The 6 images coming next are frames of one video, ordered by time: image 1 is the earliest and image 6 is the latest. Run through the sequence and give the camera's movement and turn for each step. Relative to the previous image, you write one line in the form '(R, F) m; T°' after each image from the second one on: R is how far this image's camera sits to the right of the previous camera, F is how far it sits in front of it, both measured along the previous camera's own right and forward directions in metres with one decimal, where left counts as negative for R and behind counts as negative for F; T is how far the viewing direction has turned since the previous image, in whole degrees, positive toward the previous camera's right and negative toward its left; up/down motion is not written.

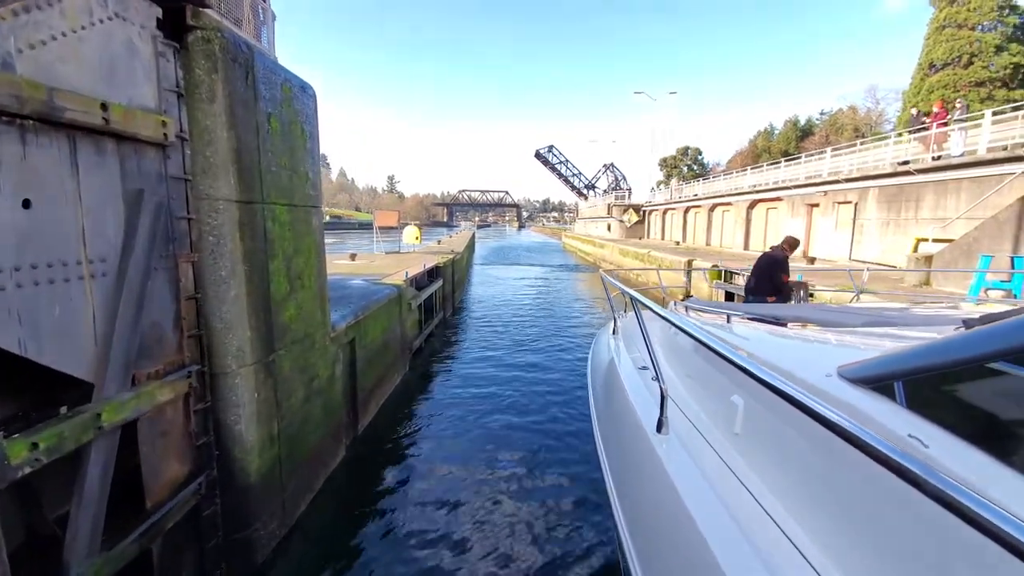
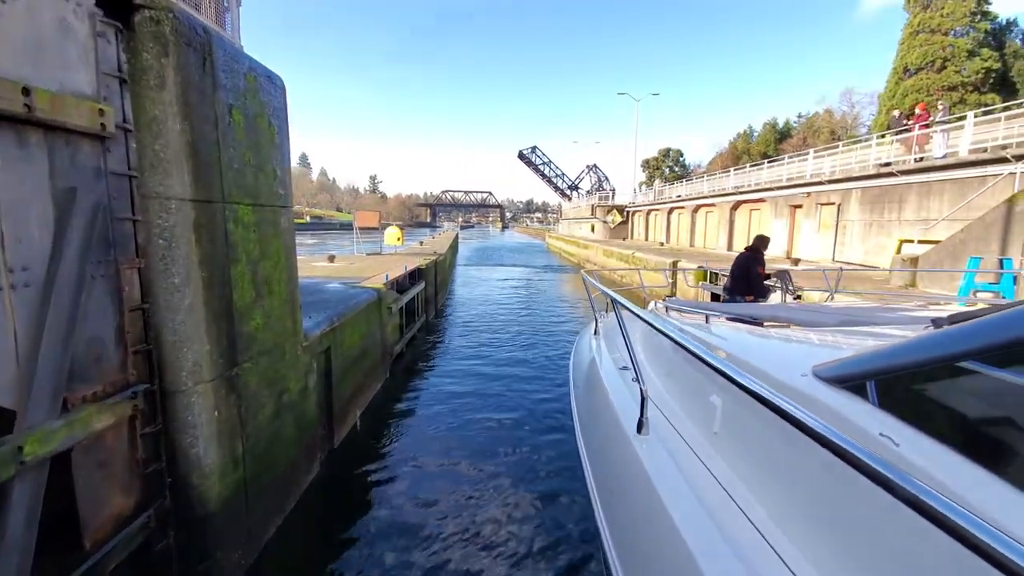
(0.0, +0.2) m; +2°
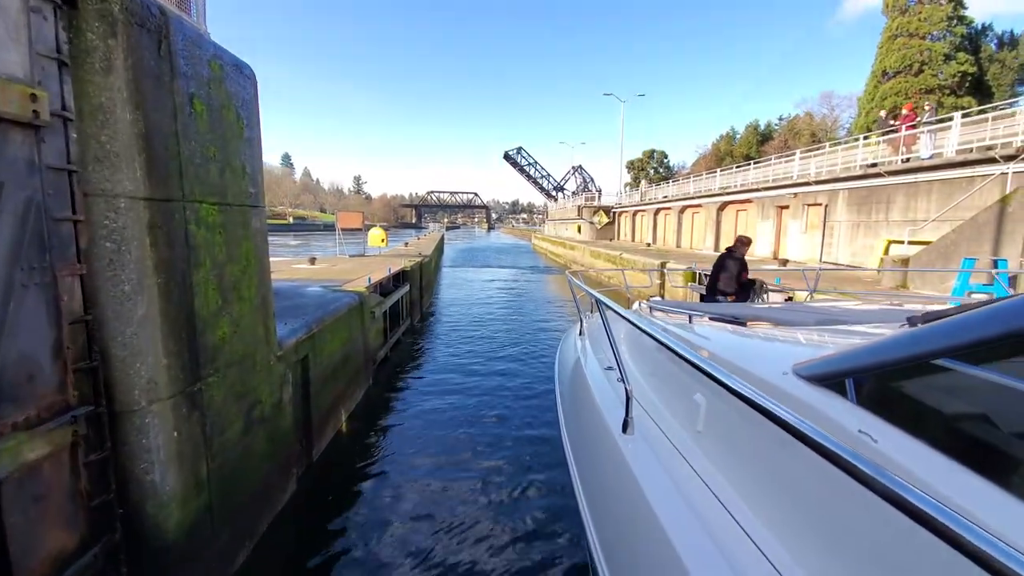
(0.0, +0.2) m; +2°
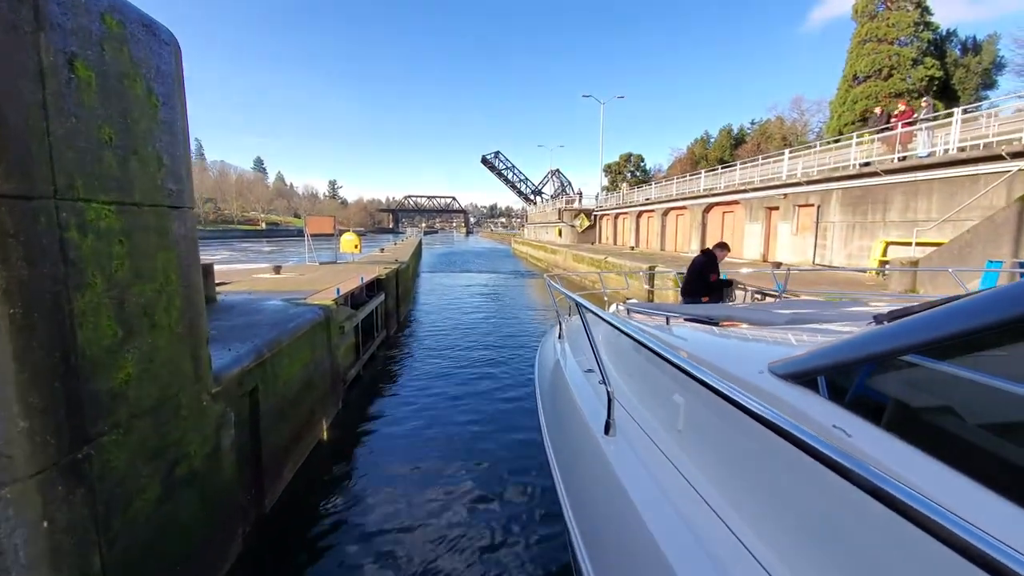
(-0.1, +0.6) m; +3°
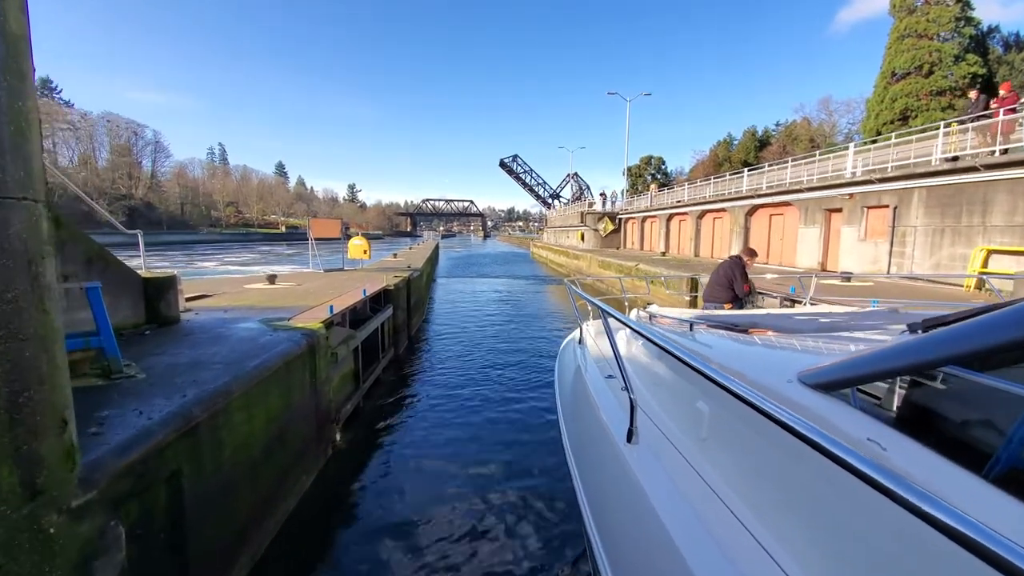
(-0.1, +1.1) m; -2°
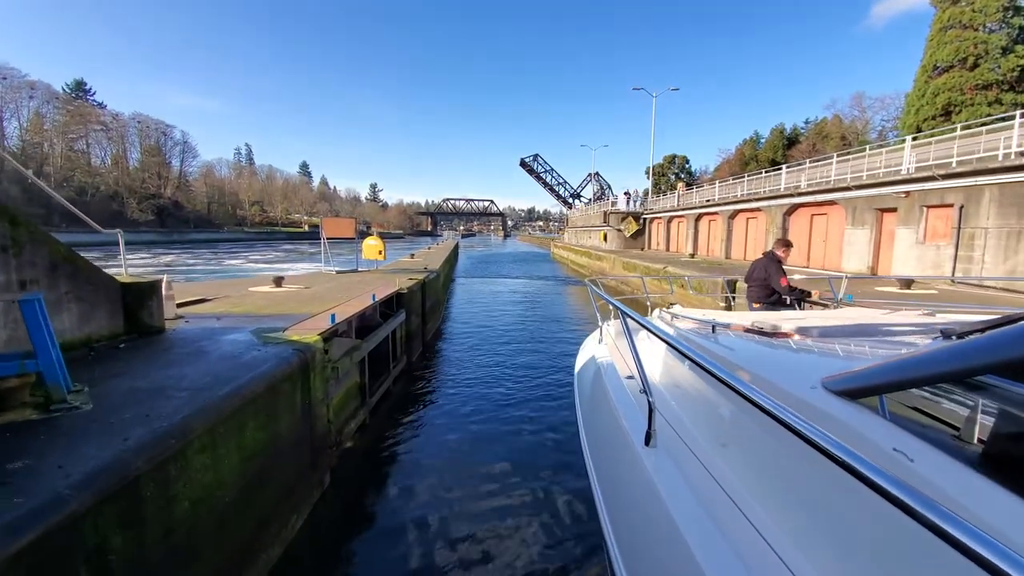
(0.0, +0.5) m; -2°
